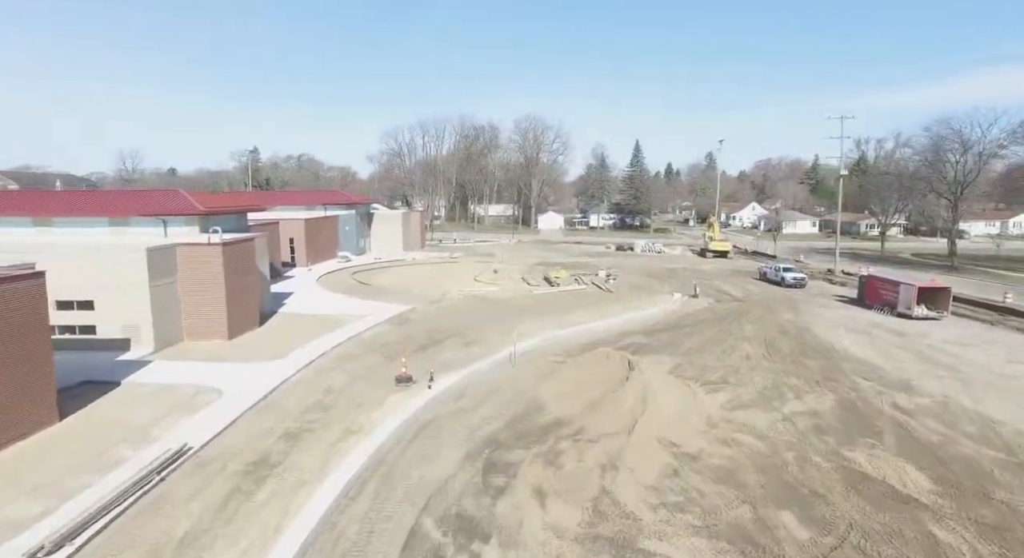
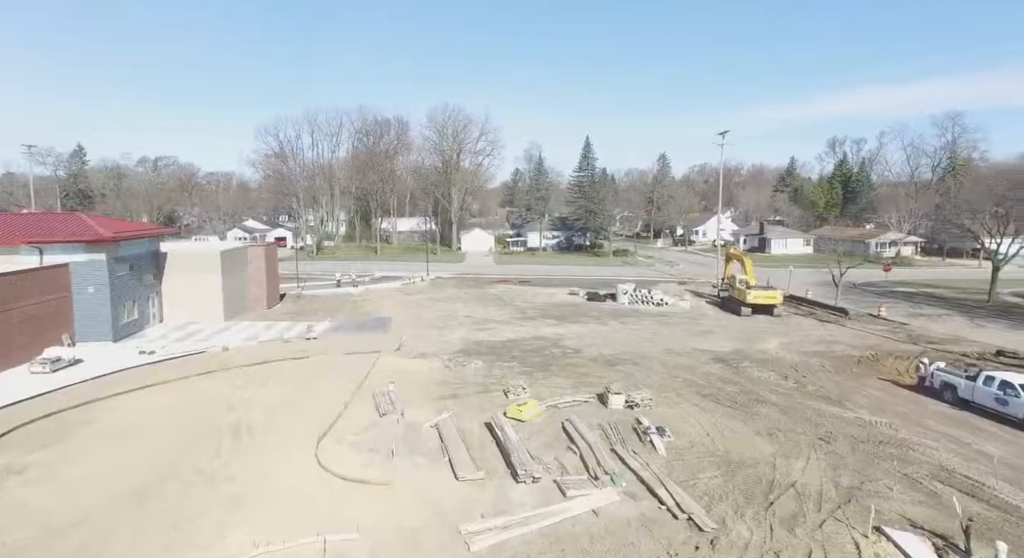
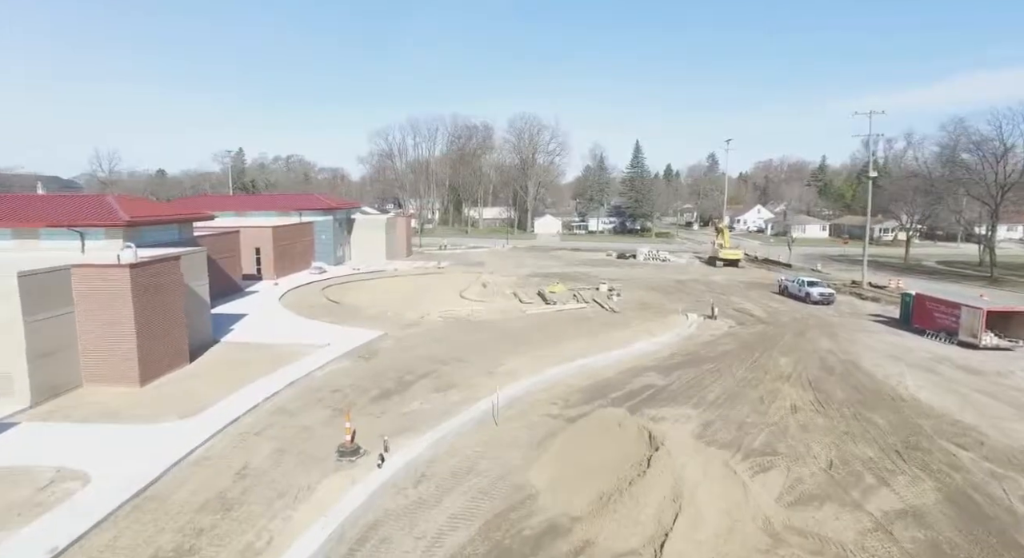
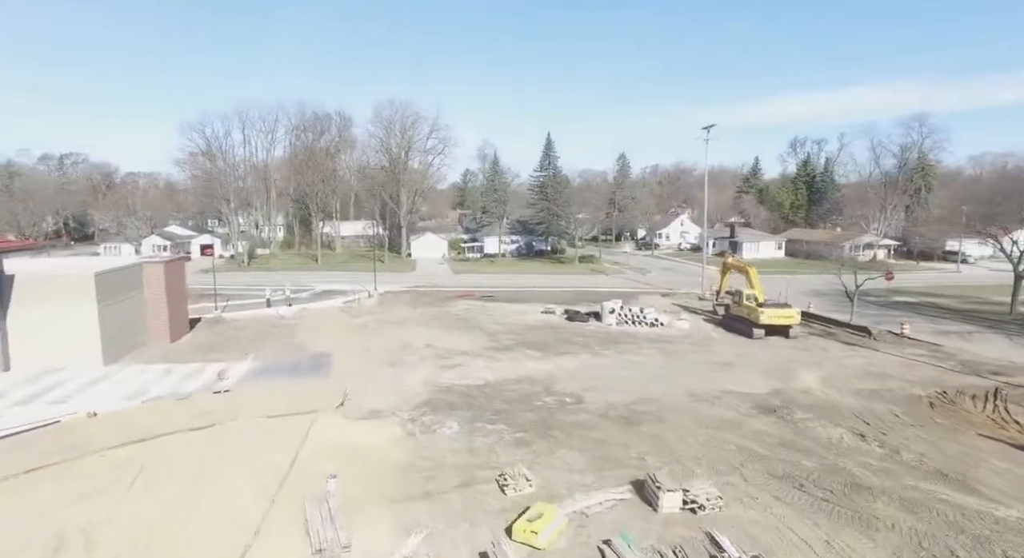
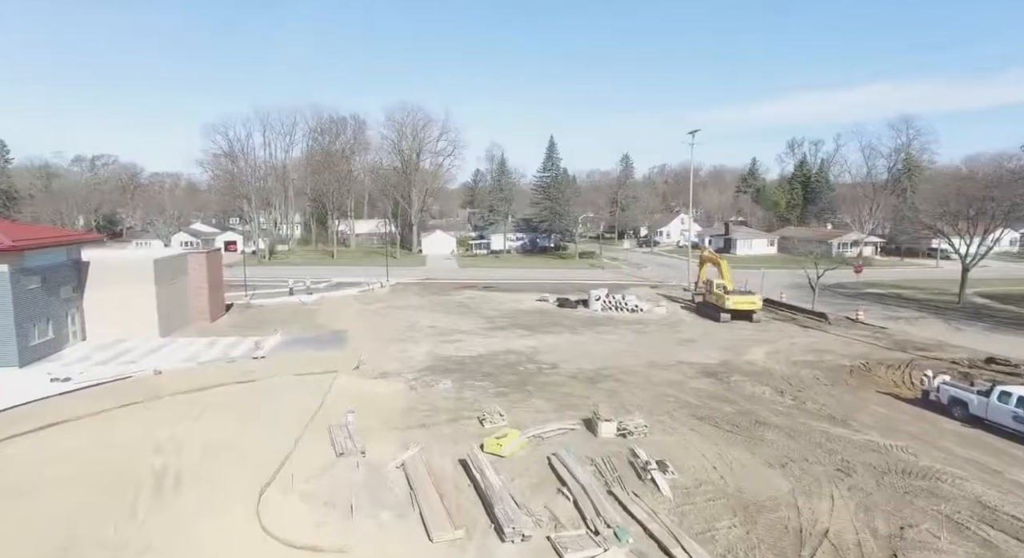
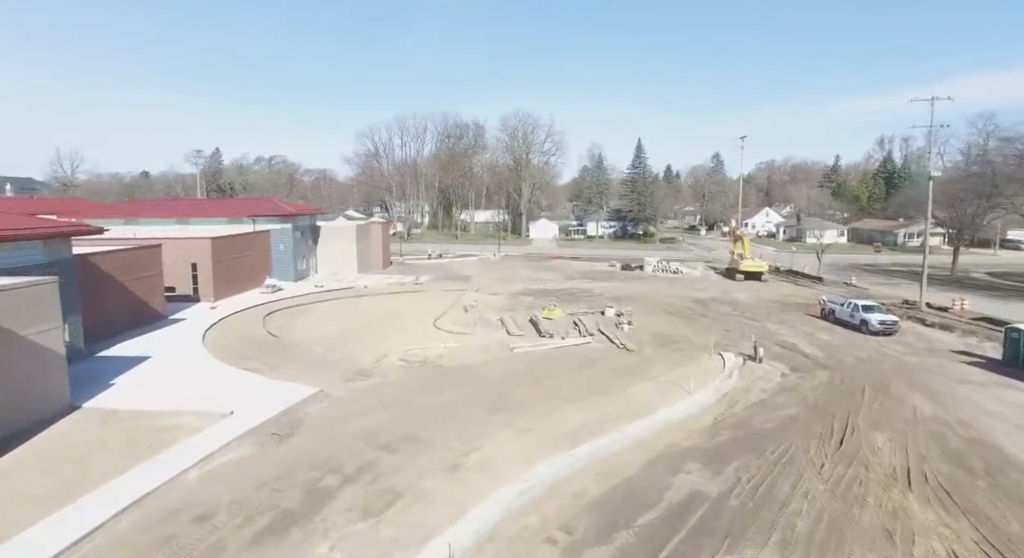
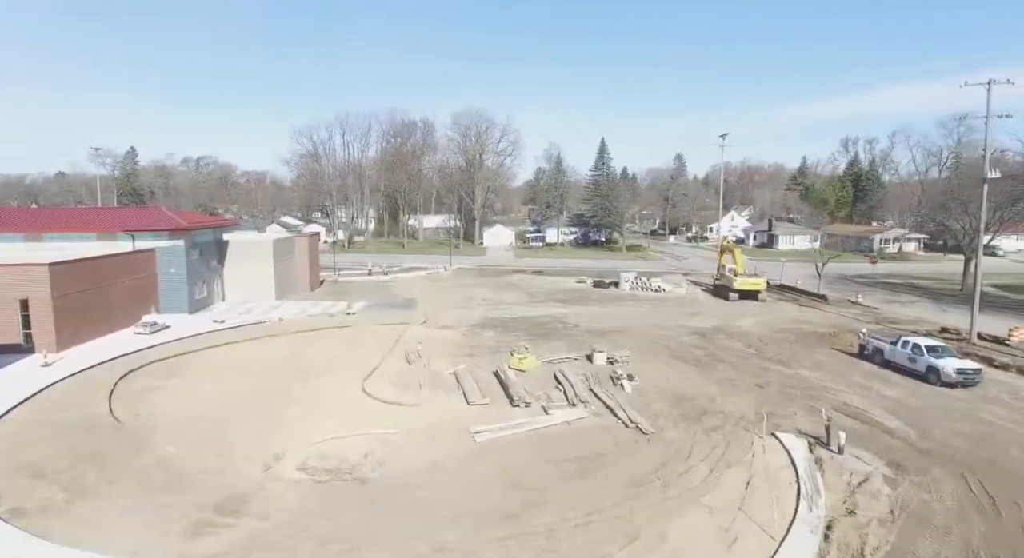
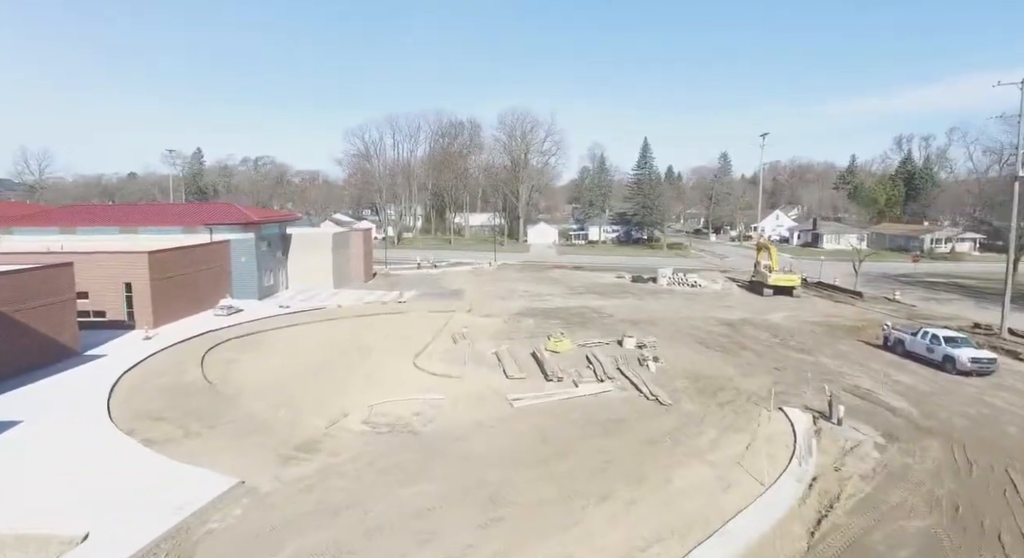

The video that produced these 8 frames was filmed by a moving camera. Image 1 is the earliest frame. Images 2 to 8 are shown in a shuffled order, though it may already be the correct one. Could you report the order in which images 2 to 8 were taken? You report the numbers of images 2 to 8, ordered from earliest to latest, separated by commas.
3, 6, 8, 7, 2, 5, 4
